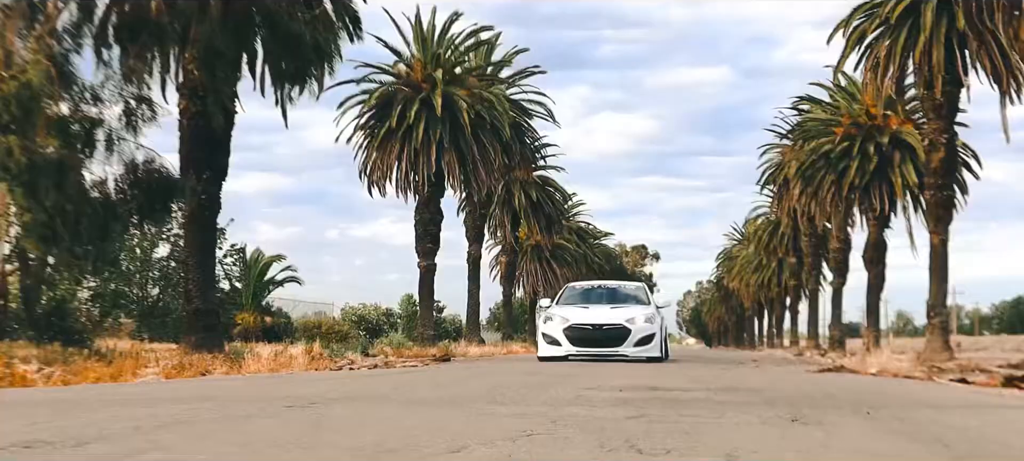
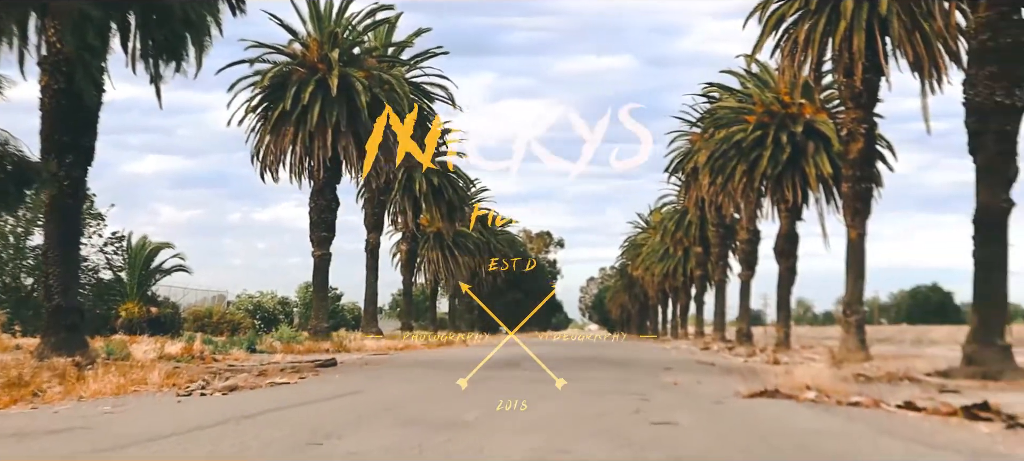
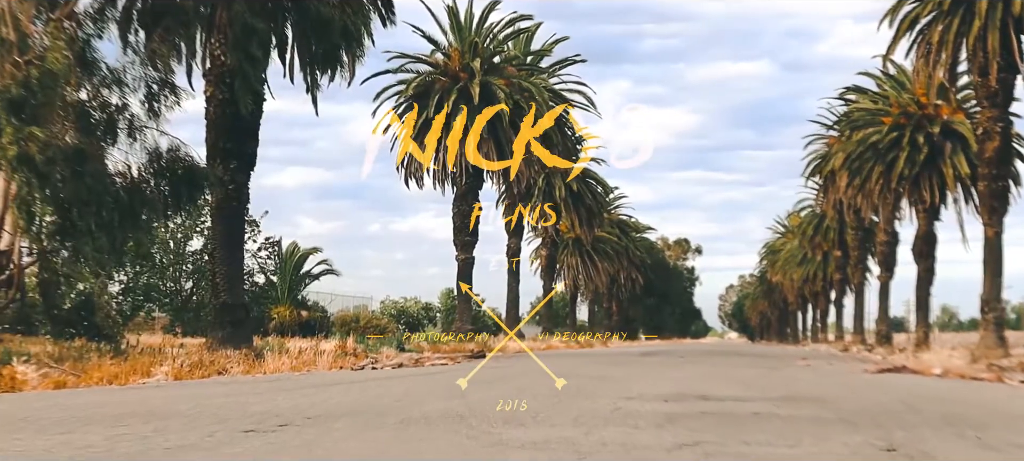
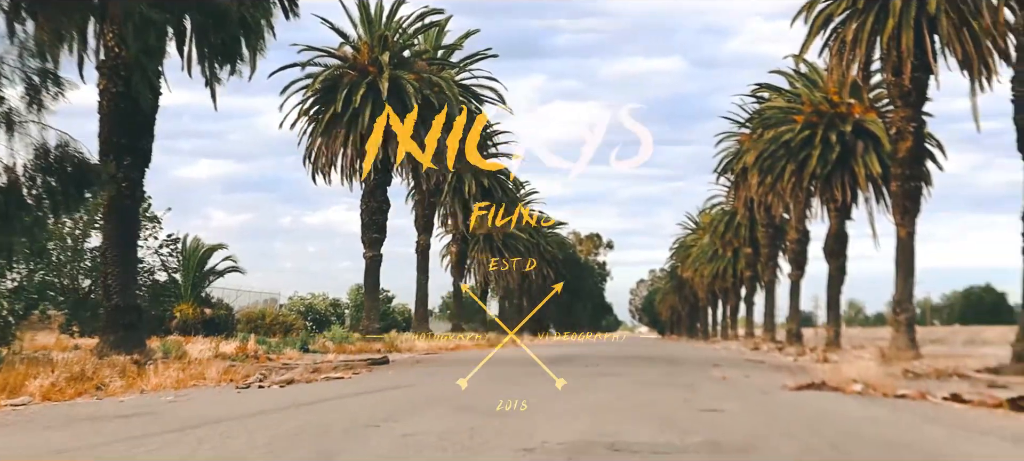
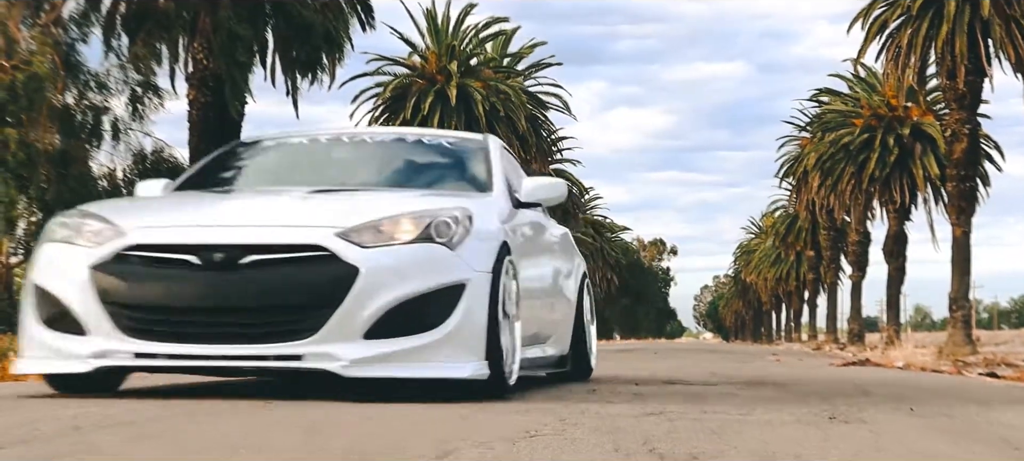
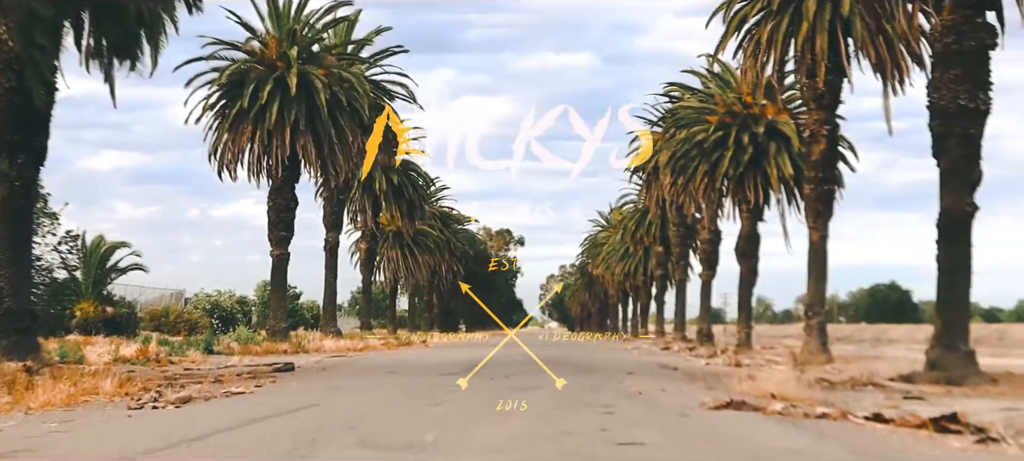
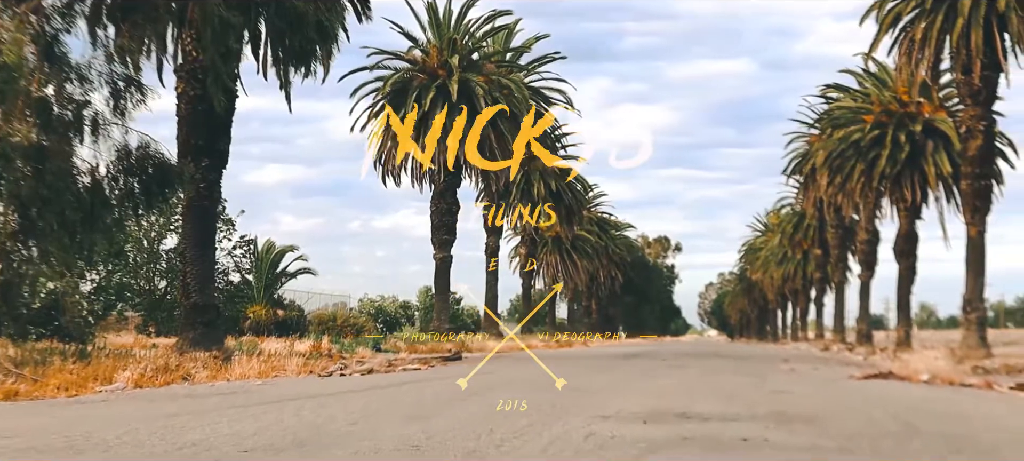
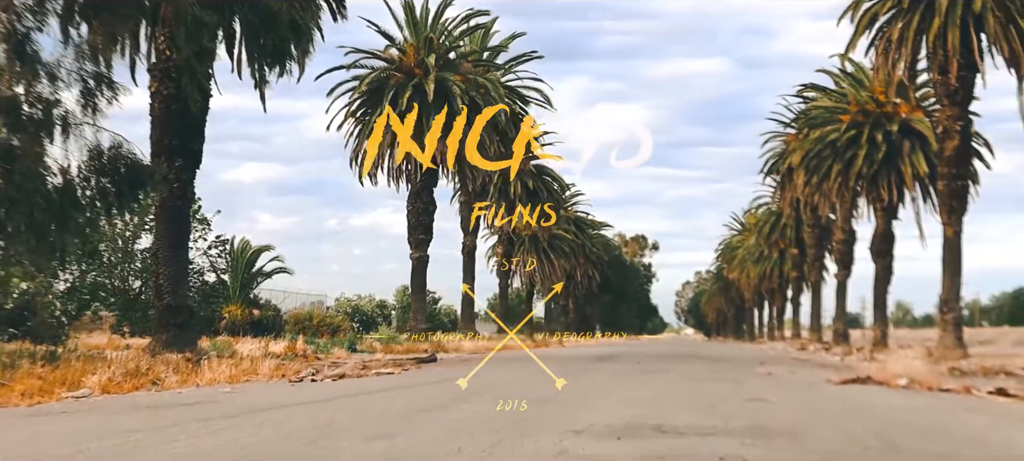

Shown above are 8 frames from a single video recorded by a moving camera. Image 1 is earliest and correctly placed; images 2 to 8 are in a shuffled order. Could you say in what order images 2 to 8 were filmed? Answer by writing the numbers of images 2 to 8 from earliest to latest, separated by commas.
5, 3, 7, 8, 4, 2, 6
